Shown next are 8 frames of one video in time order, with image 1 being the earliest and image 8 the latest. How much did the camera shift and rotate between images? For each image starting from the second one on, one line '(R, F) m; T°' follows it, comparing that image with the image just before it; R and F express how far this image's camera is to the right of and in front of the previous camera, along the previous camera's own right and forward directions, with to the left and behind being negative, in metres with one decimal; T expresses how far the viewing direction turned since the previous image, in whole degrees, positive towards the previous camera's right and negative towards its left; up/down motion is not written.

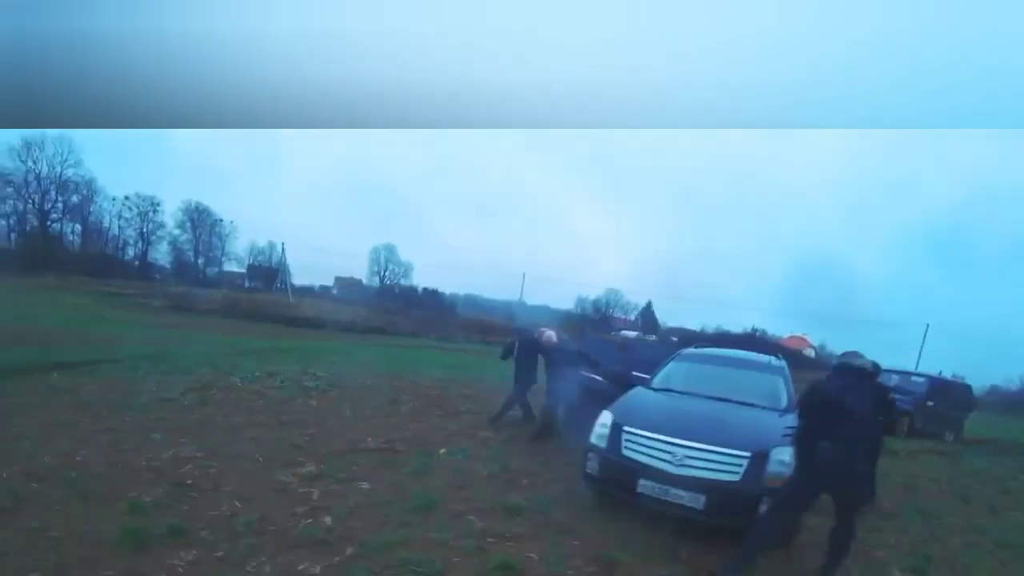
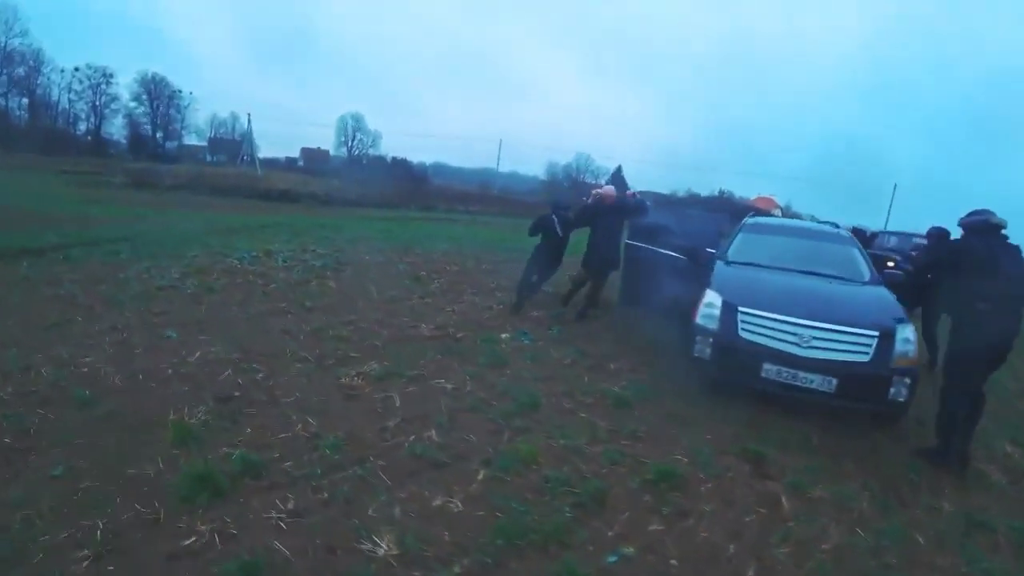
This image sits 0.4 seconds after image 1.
(-2.3, +1.8) m; +9°
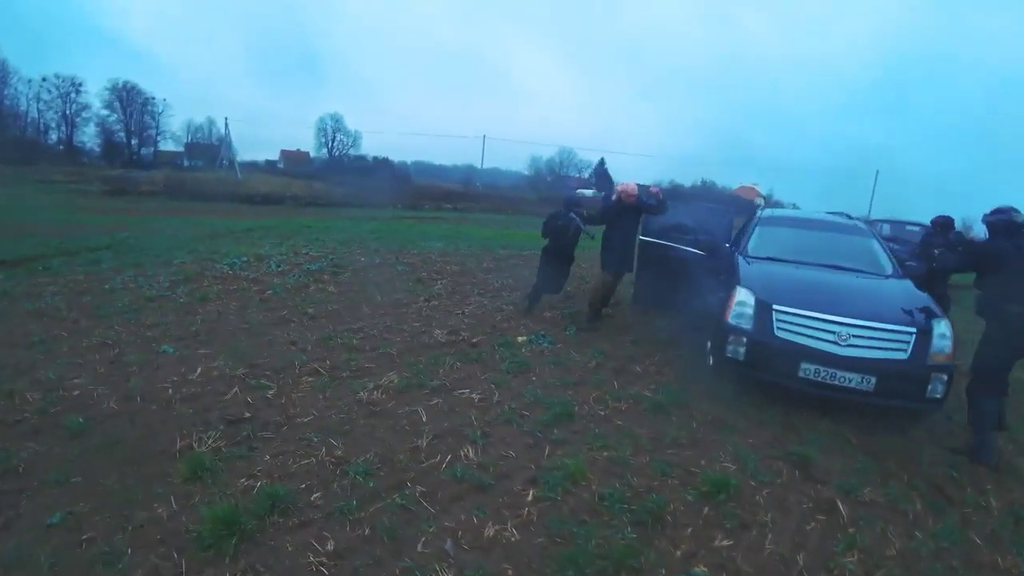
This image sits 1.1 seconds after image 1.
(-0.7, +0.5) m; +3°
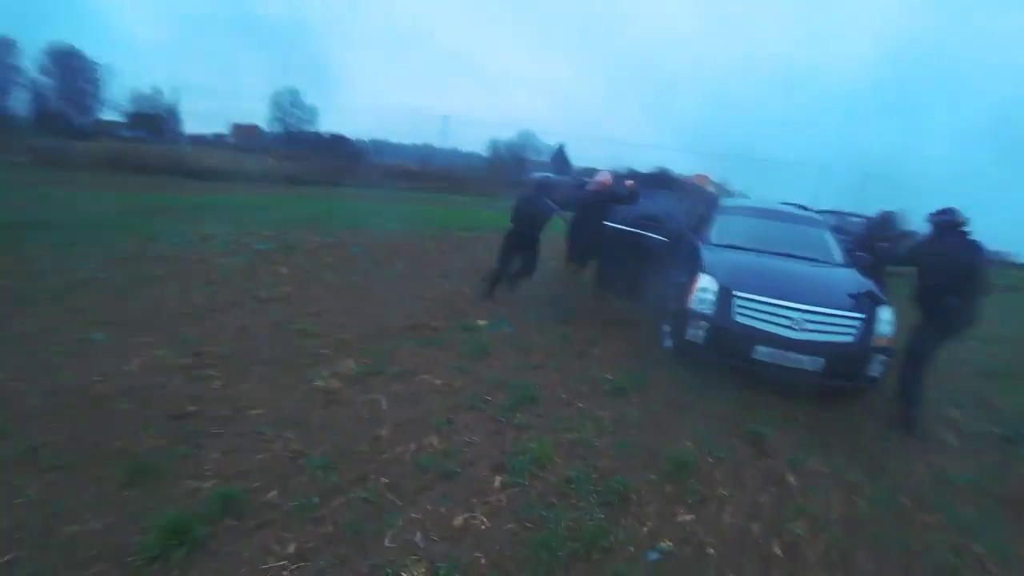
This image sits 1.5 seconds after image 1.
(-0.1, +0.2) m; +5°
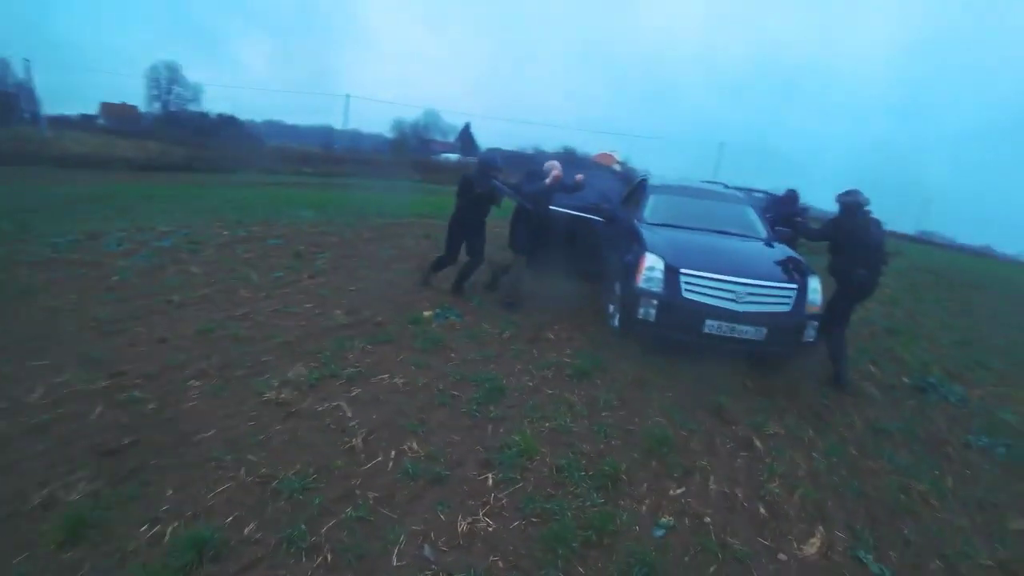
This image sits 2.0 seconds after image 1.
(-0.7, +0.3) m; +11°
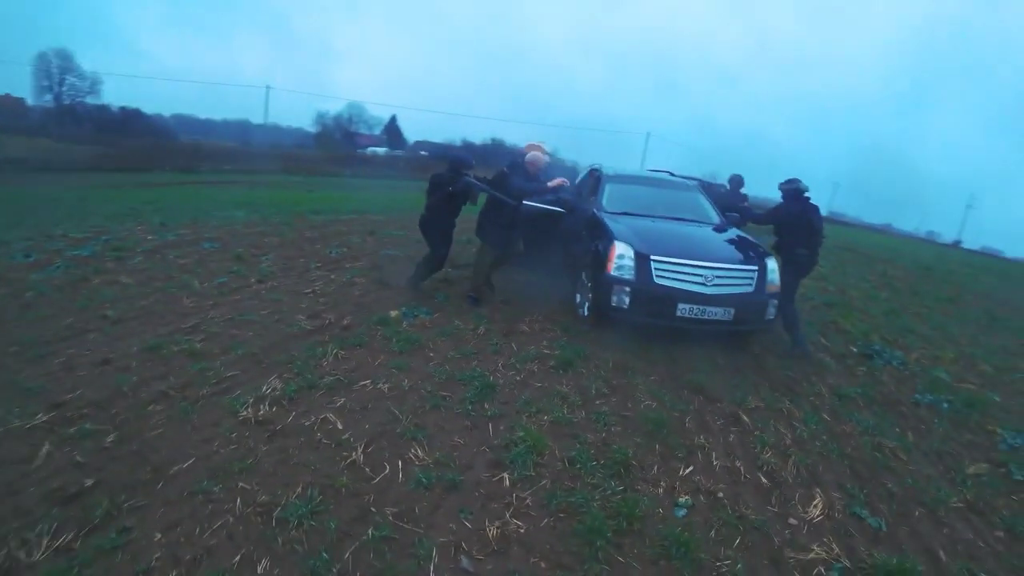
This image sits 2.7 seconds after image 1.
(-0.7, +0.3) m; +9°
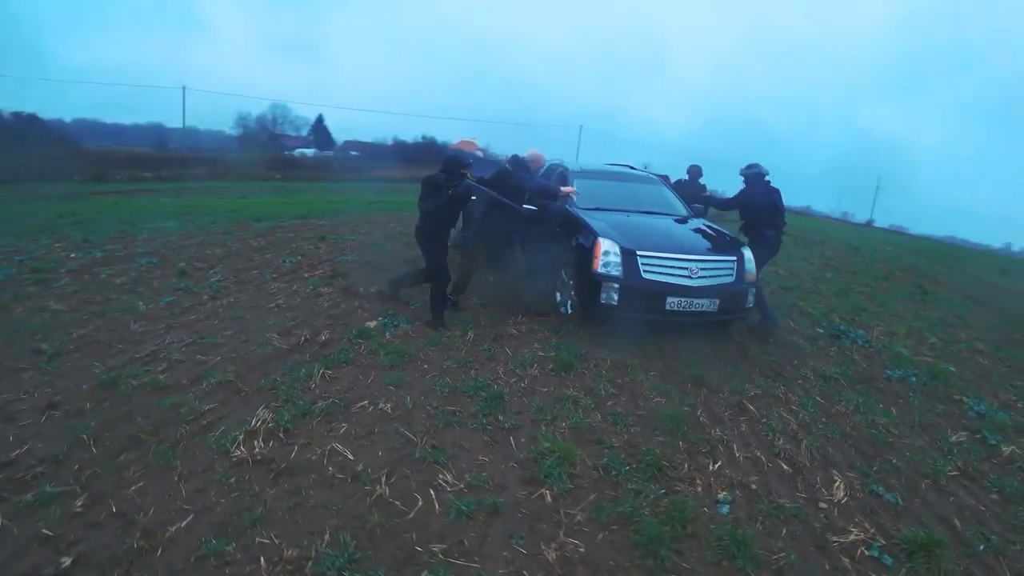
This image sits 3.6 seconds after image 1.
(-0.8, +0.4) m; +8°
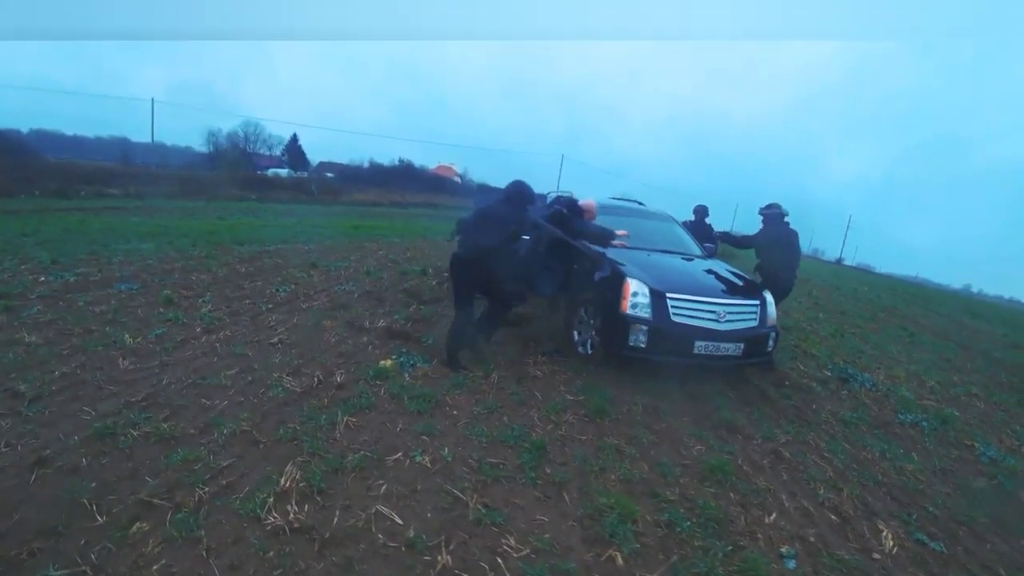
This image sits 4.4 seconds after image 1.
(-0.8, +0.4) m; +5°
